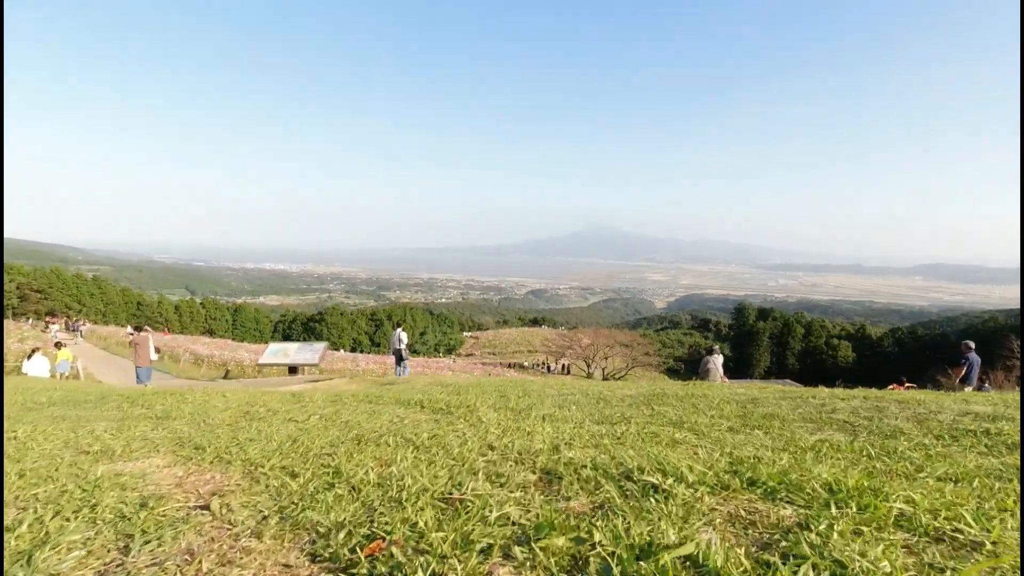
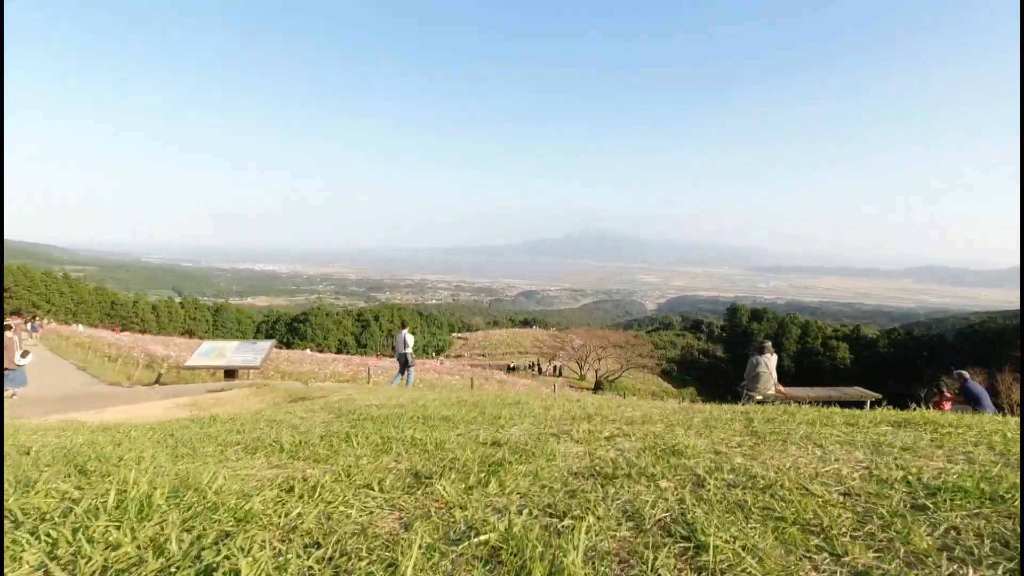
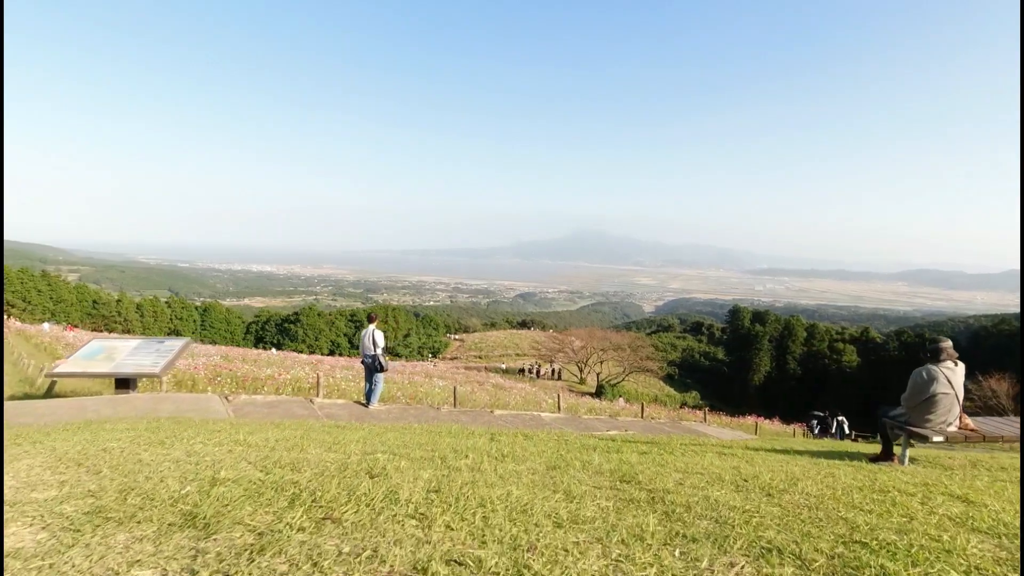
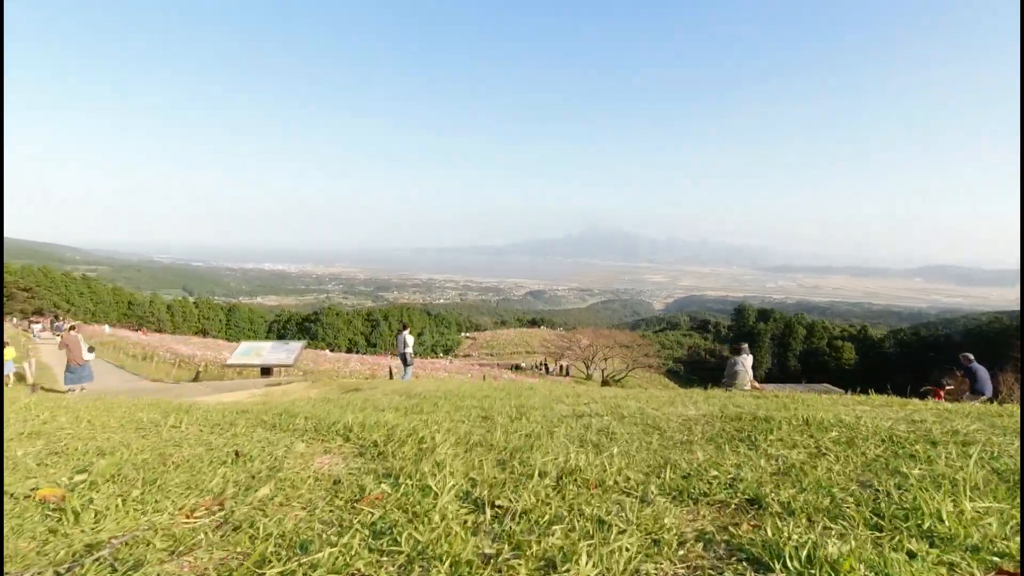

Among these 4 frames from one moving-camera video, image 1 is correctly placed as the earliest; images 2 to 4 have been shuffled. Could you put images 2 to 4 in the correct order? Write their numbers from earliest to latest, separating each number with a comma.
4, 2, 3
